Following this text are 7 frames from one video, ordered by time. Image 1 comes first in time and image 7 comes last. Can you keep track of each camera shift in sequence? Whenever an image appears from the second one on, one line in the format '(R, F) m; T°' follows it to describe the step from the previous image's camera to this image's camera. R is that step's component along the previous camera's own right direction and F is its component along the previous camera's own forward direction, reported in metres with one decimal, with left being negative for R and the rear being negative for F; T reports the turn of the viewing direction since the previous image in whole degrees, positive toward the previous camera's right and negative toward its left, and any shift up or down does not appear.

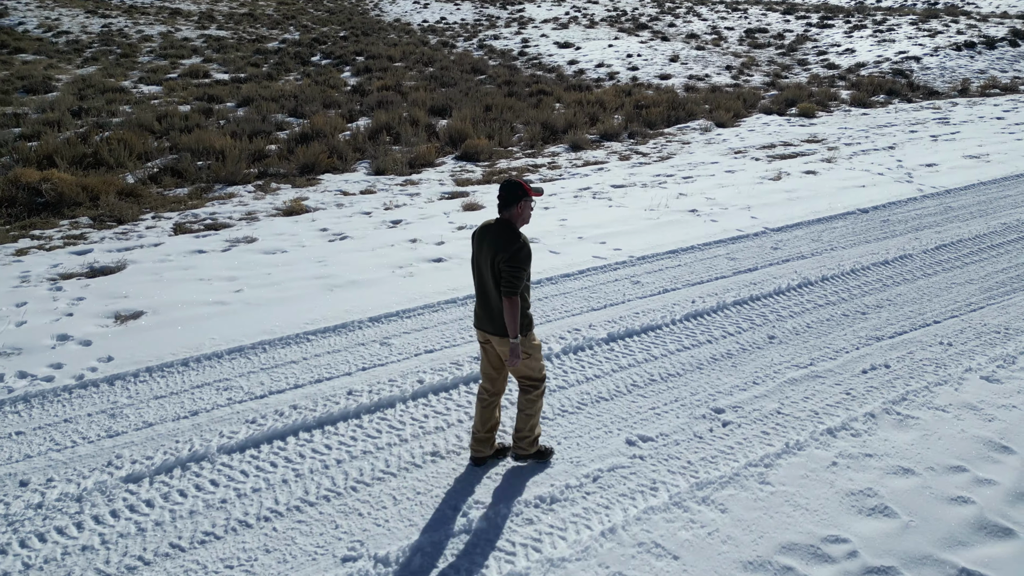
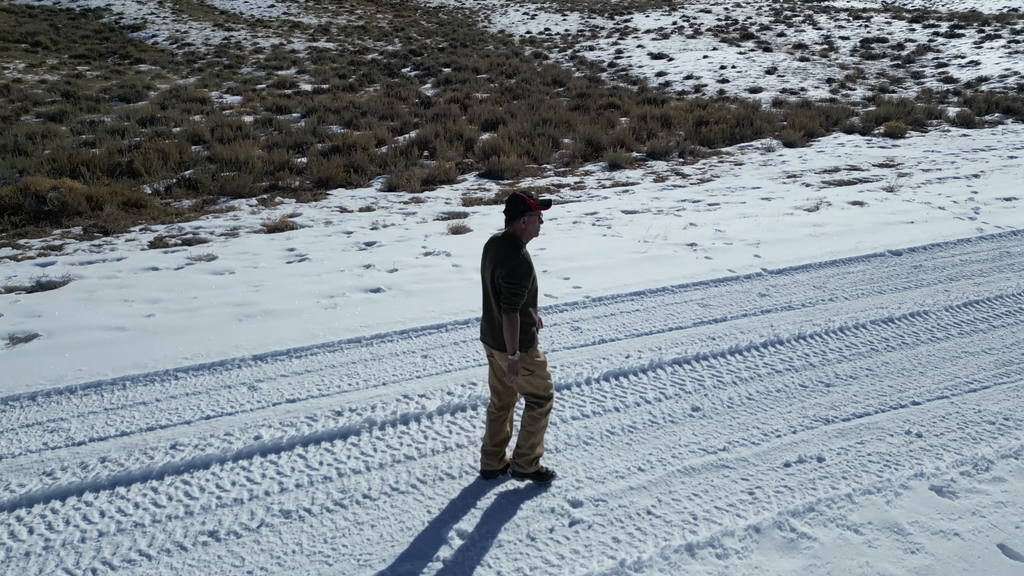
(+1.4, +0.7) m; -9°
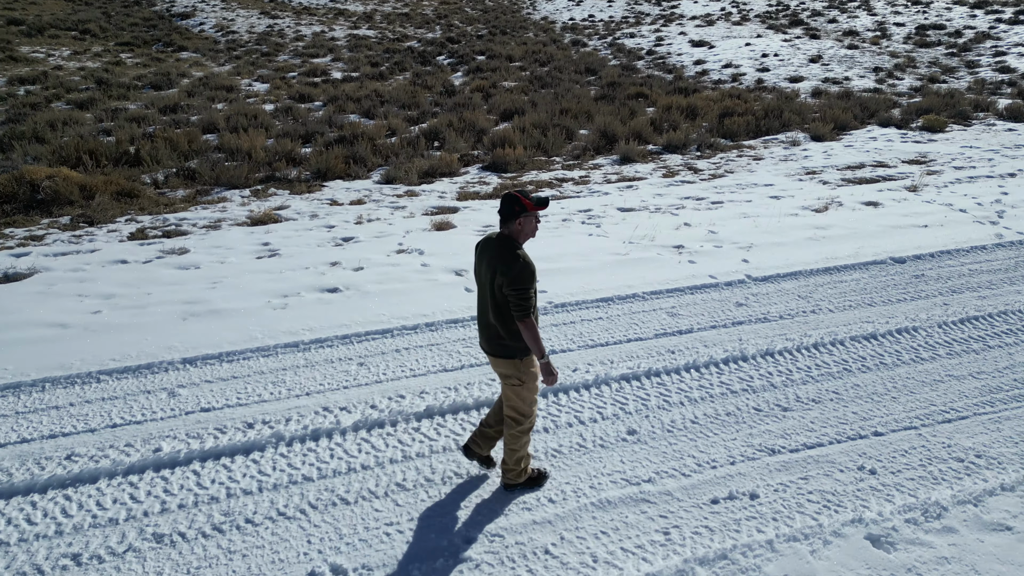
(+0.7, +0.3) m; -4°
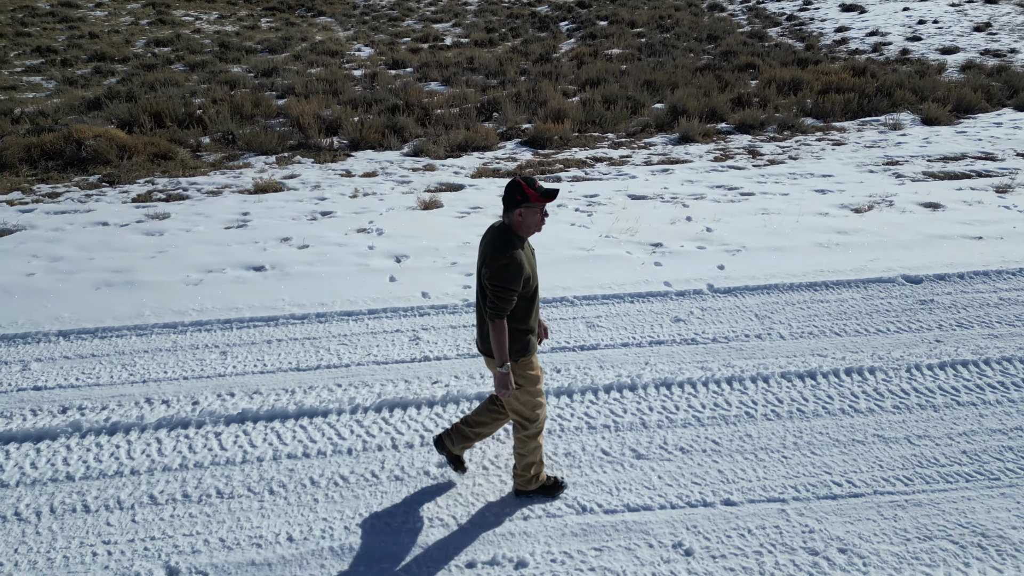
(+1.6, +0.7) m; -11°
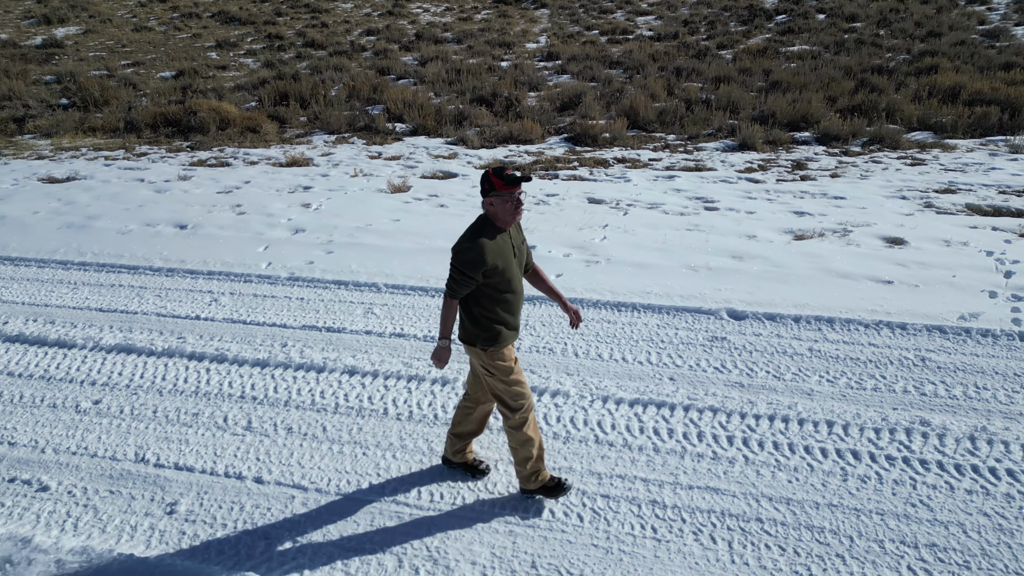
(+3.0, +0.4) m; -19°
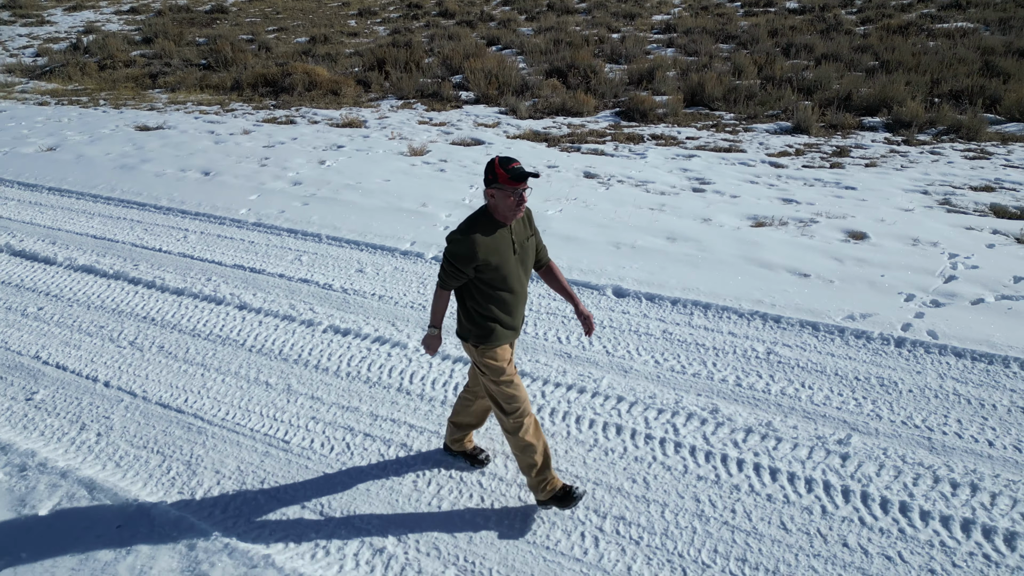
(+1.8, -0.1) m; -12°
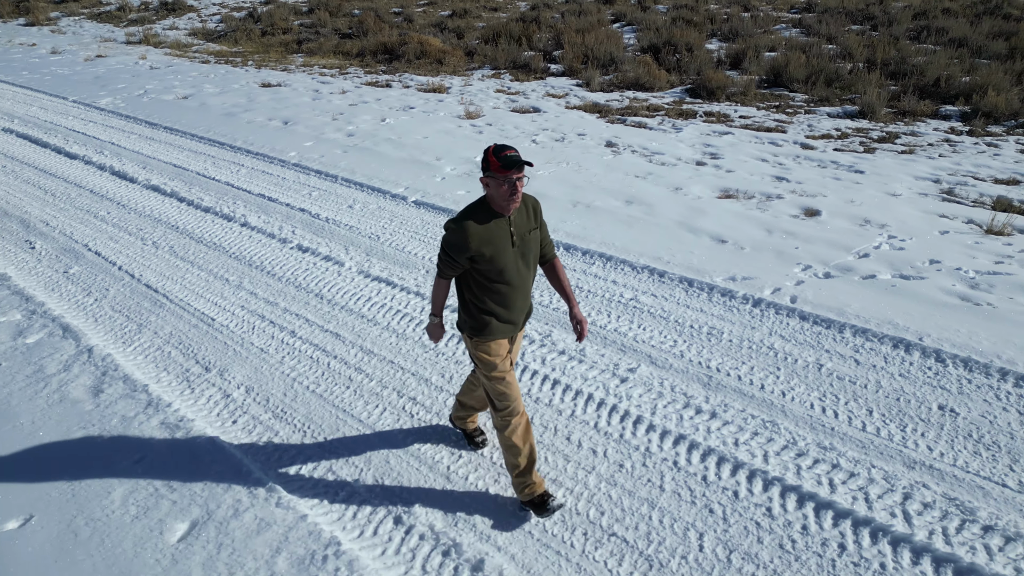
(+1.7, -0.5) m; -13°
